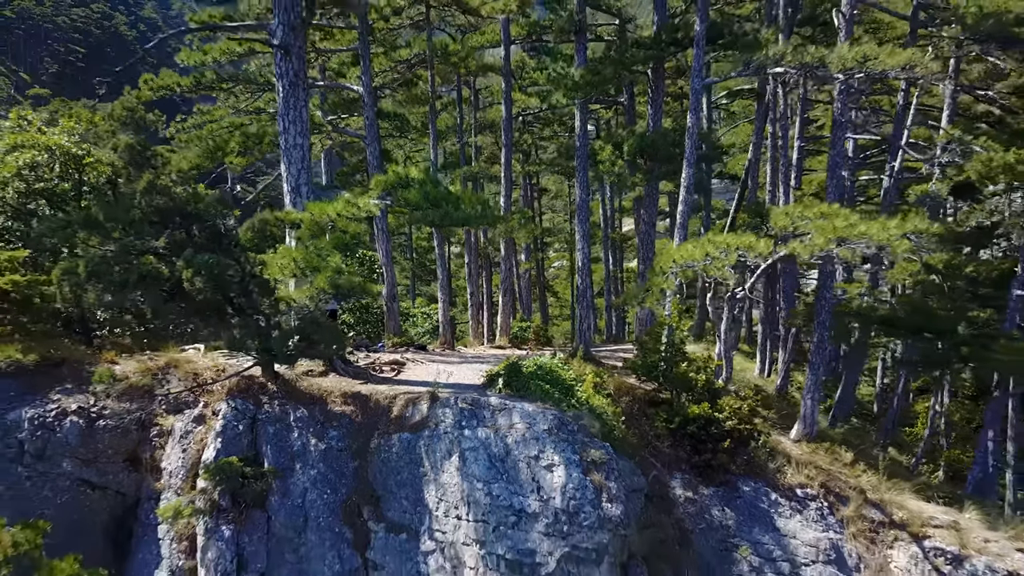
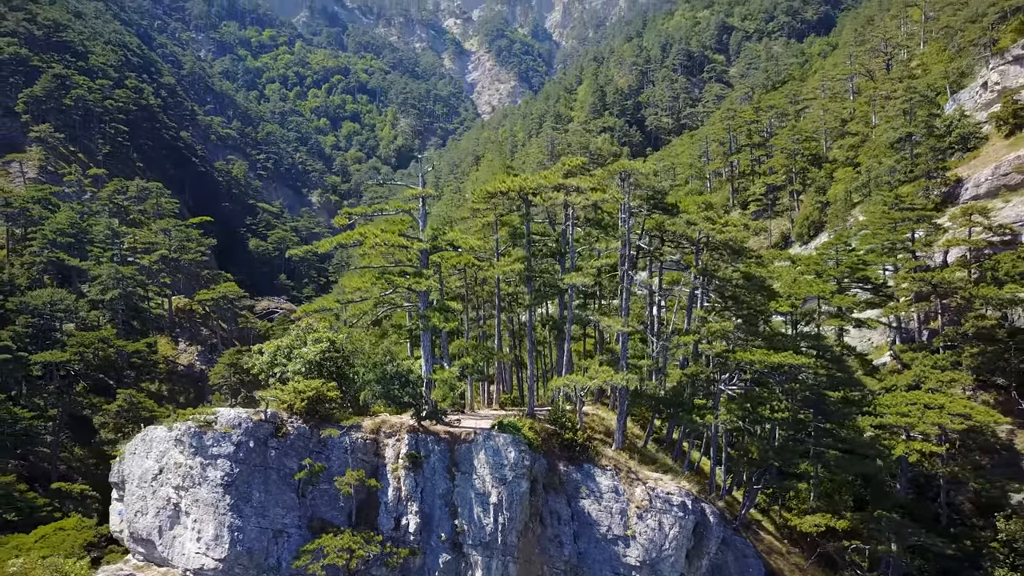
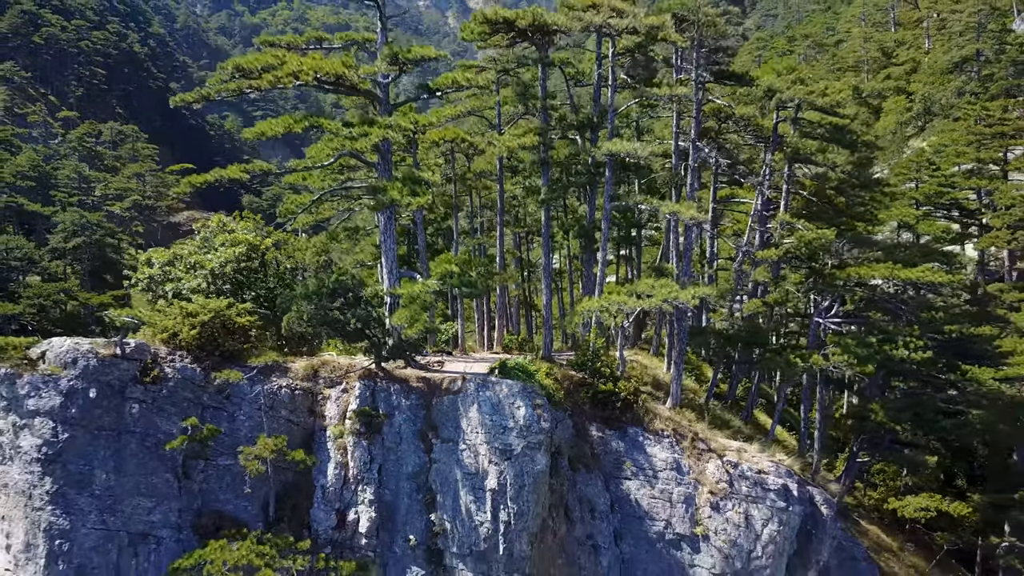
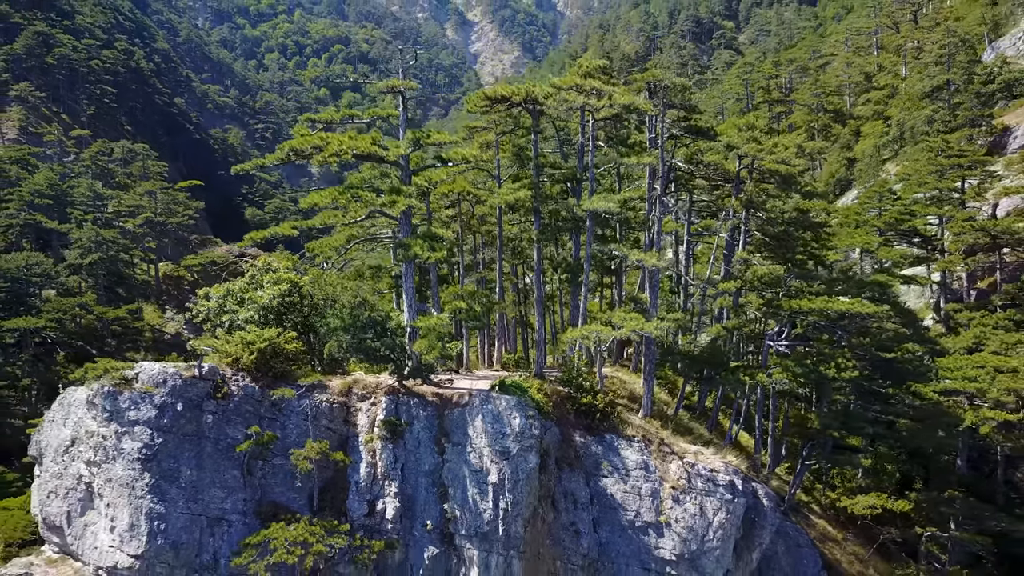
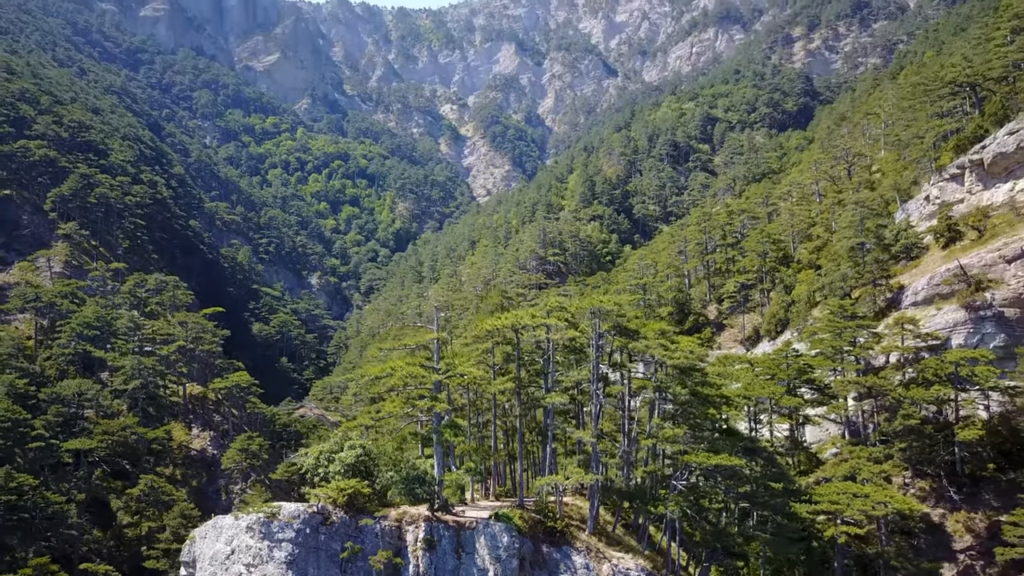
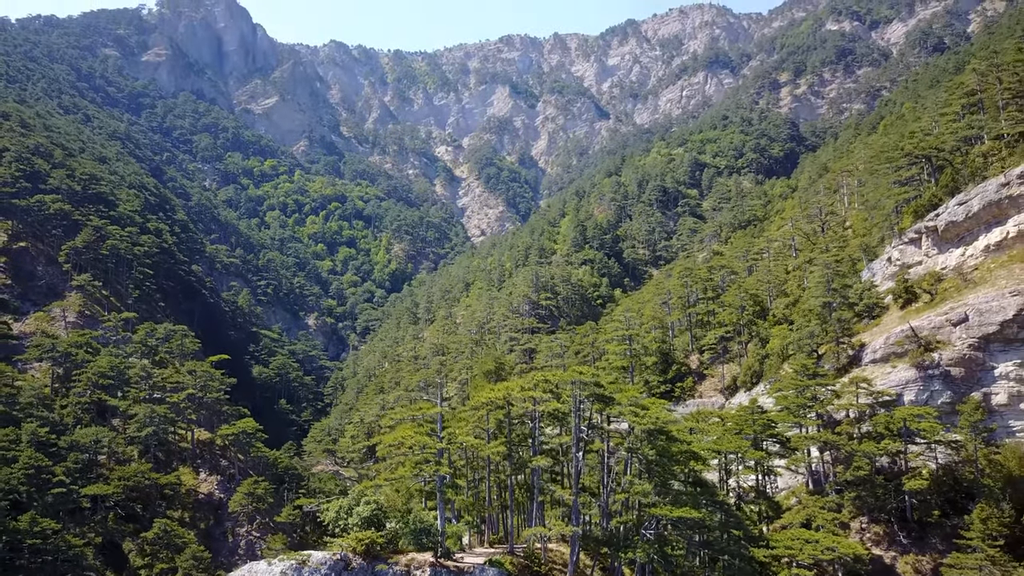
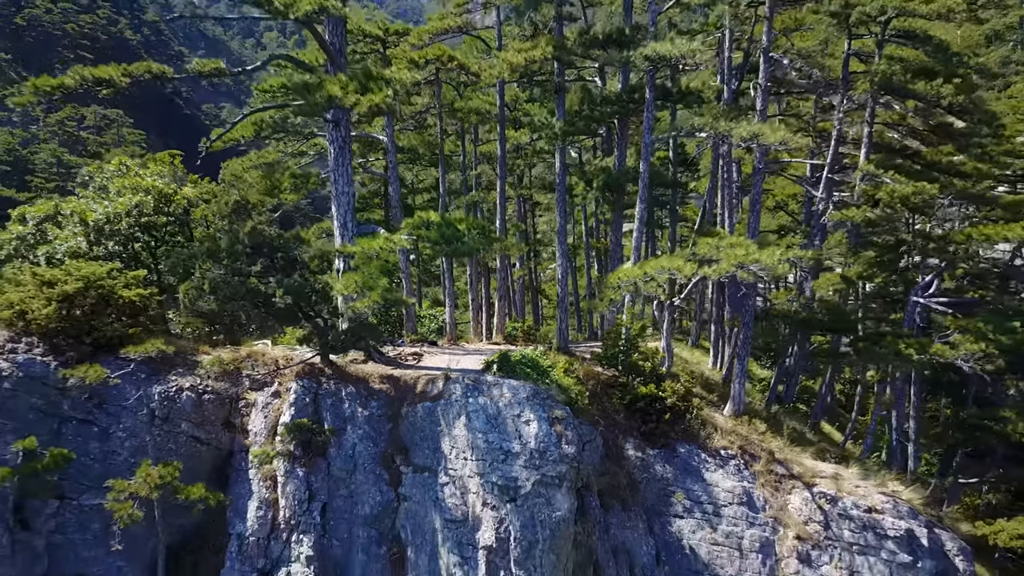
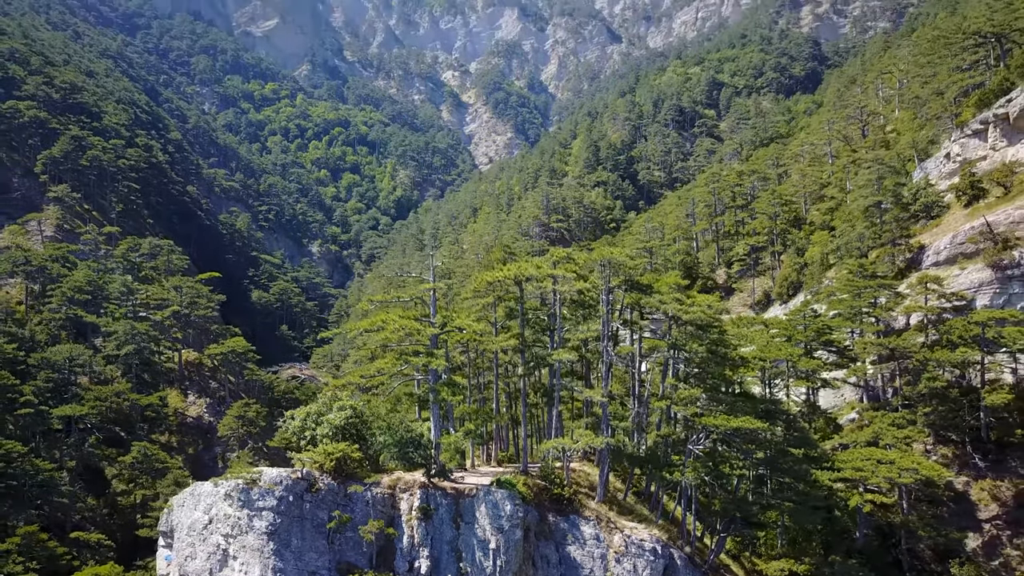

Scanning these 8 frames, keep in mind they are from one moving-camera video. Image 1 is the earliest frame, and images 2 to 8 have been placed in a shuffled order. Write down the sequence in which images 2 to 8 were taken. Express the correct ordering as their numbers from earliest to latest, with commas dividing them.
7, 3, 4, 2, 8, 5, 6
